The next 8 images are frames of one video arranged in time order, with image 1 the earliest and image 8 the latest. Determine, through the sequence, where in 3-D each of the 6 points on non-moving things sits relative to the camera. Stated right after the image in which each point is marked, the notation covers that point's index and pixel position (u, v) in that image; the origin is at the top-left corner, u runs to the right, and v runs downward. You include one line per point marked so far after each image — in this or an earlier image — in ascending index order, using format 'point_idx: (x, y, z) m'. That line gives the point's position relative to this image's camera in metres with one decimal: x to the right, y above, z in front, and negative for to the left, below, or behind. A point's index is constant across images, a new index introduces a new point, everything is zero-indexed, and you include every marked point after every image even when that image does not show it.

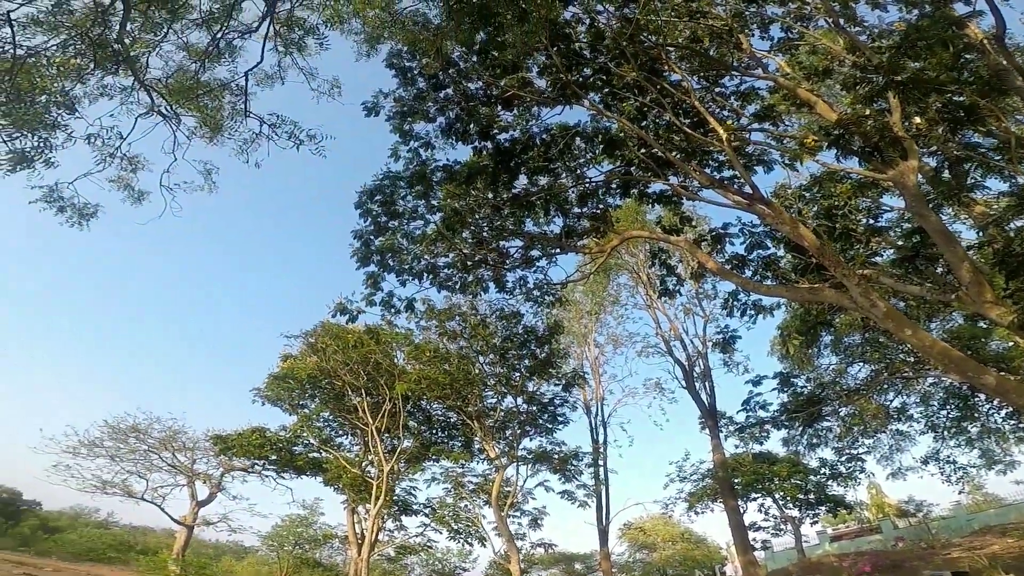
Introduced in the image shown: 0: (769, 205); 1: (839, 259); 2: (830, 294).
0: (+2.2, +0.7, +6.0) m
1: (+2.7, +0.2, +5.7) m
2: (+2.7, 0.0, +5.8) m
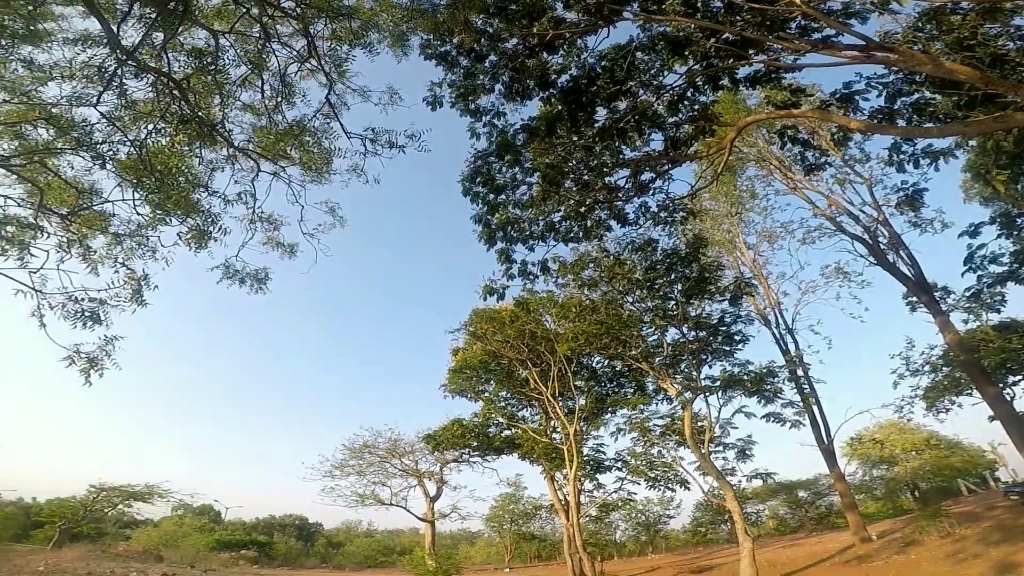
0: (+2.9, +1.8, +5.3) m
1: (+3.4, +1.5, +4.8) m
2: (+3.4, +1.2, +4.9) m
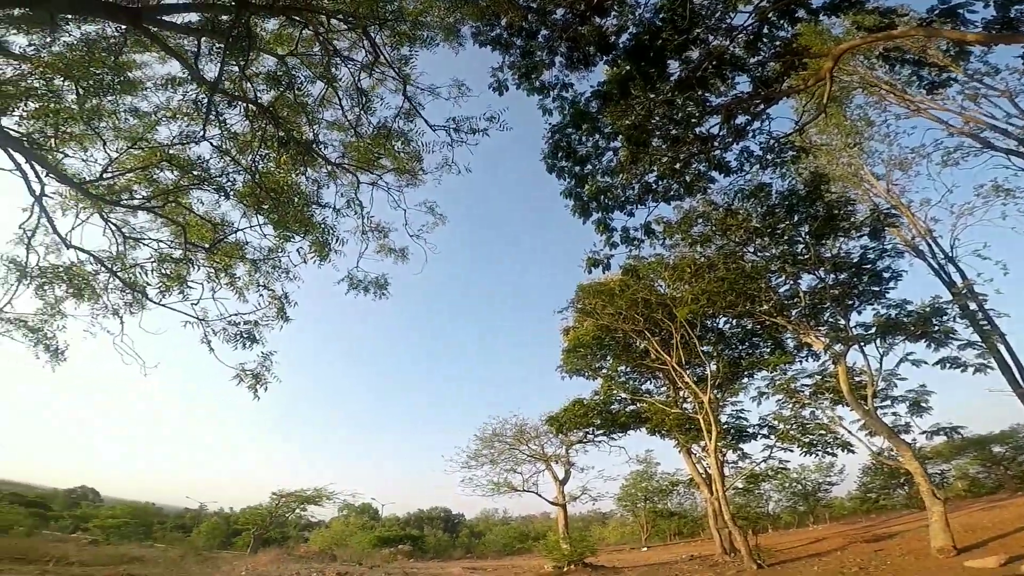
0: (+3.2, +2.4, +4.4) m
1: (+3.7, +2.1, +3.8) m
2: (+3.8, +1.8, +3.8) m
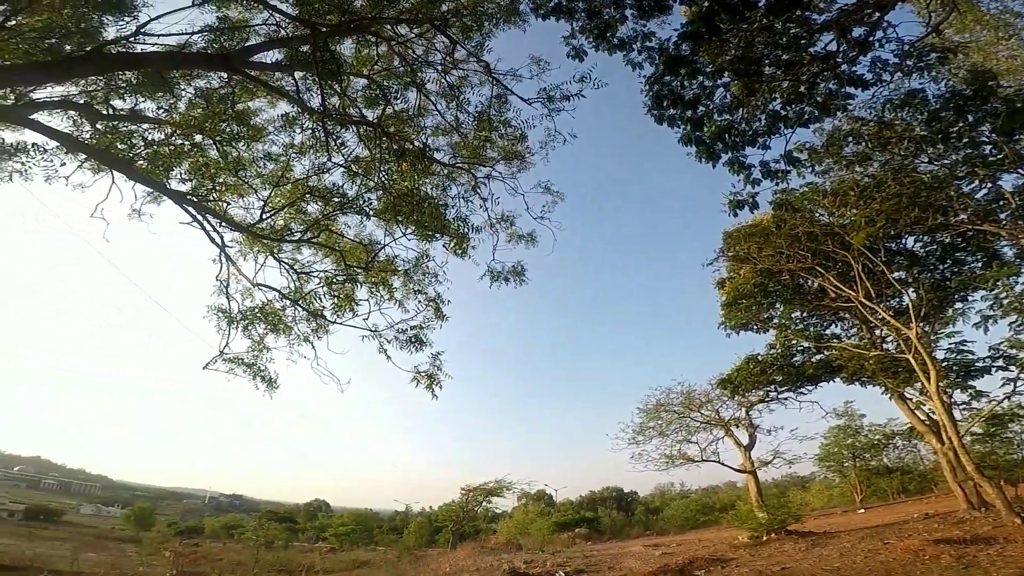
0: (+3.4, +3.2, +3.2) m
1: (+3.7, +2.9, +2.5) m
2: (+3.9, +2.7, +2.5) m
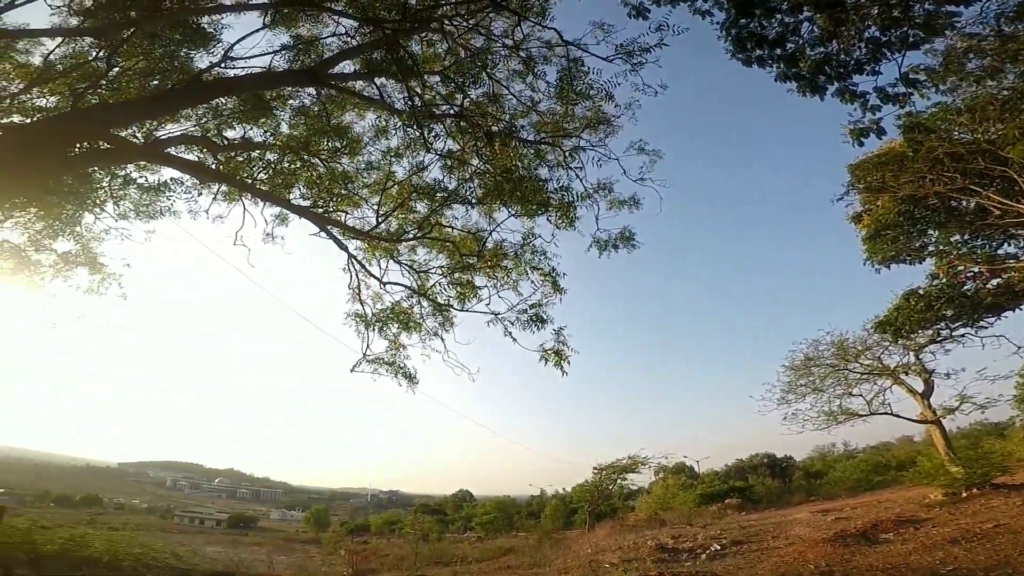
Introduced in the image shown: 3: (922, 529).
0: (+3.3, +3.7, +2.2) m
1: (+3.5, +3.5, +1.5) m
2: (+3.7, +3.3, +1.5) m
3: (+6.4, -3.7, +10.8) m
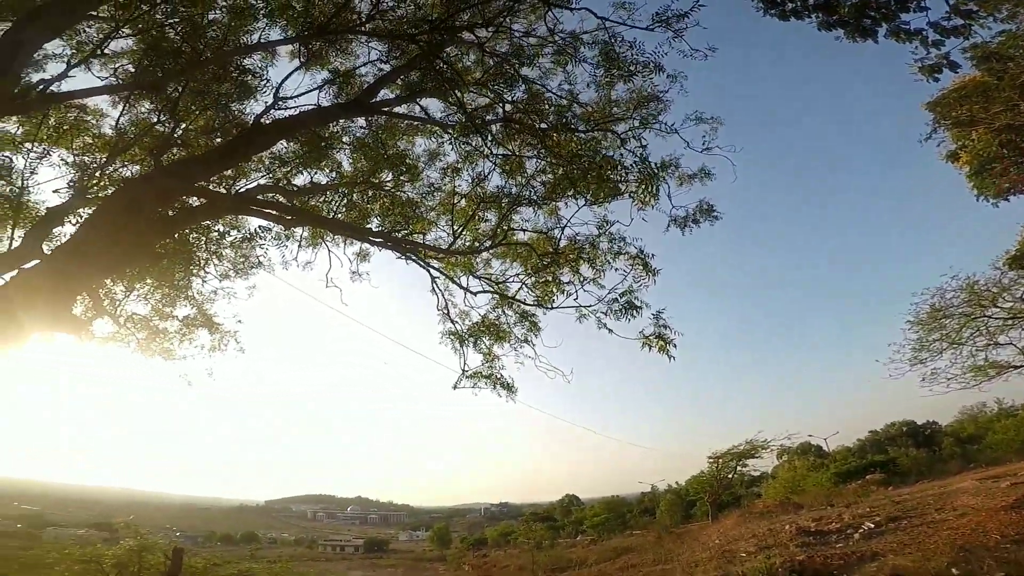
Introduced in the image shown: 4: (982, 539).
0: (+2.9, +4.2, +1.7) m
1: (+3.0, +4.0, +0.9) m
2: (+3.2, +3.8, +0.9) m
3: (+8.4, -2.6, +9.5) m
4: (+5.7, -3.0, +8.5) m
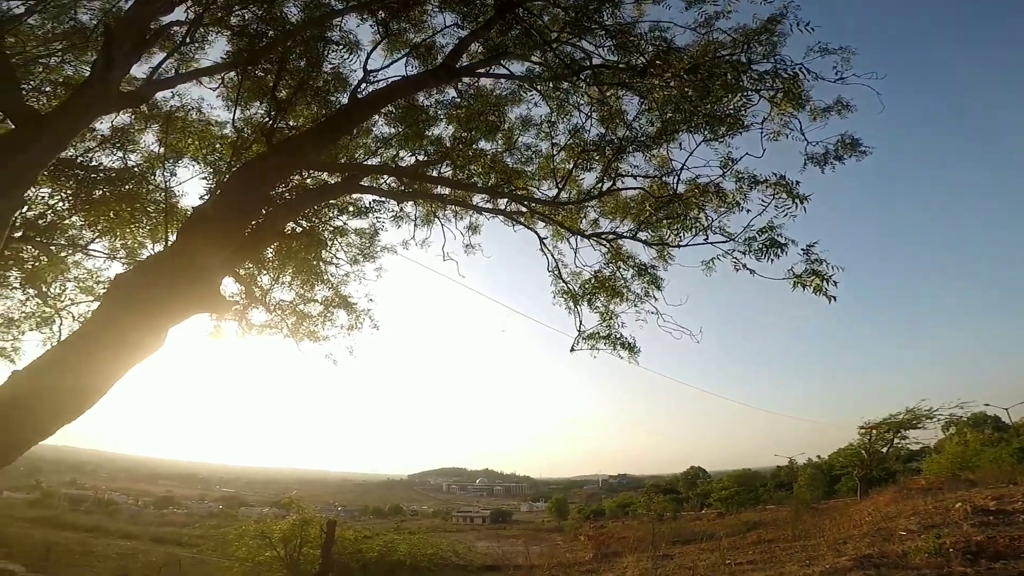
0: (+2.9, +4.4, +0.9) m
1: (+2.9, +4.2, +0.2) m
2: (+3.1, +4.0, 0.0) m
3: (+10.1, -2.2, +7.5) m
4: (+7.2, -2.7, +7.0) m
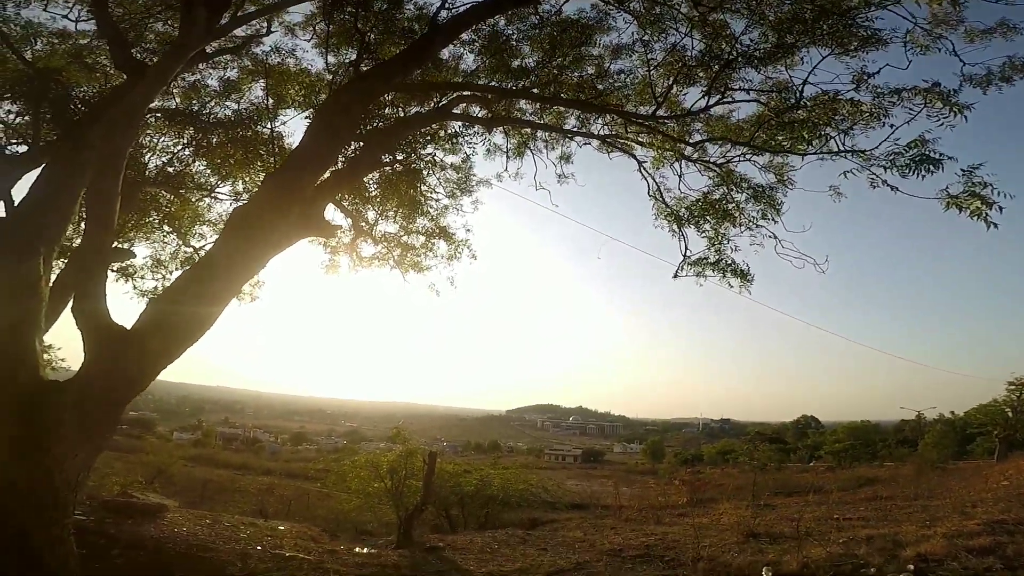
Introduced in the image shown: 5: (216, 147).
0: (+3.1, +4.4, 0.0) m
1: (+3.0, +4.2, -0.7) m
2: (+3.1, +4.0, -0.8) m
3: (+11.0, -2.0, +6.0) m
4: (+8.0, -2.4, +6.0) m
5: (-3.6, +1.8, +8.7) m
